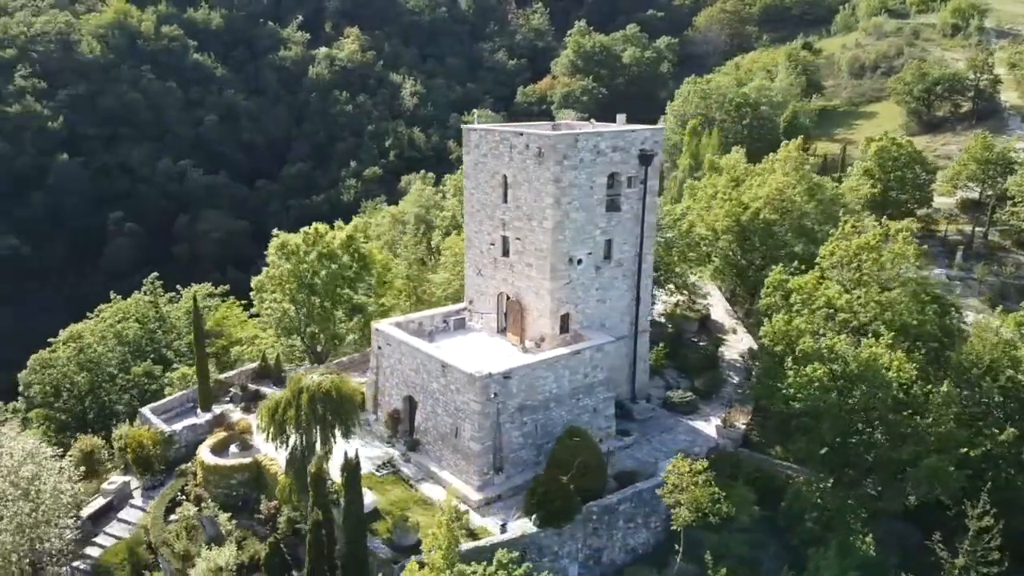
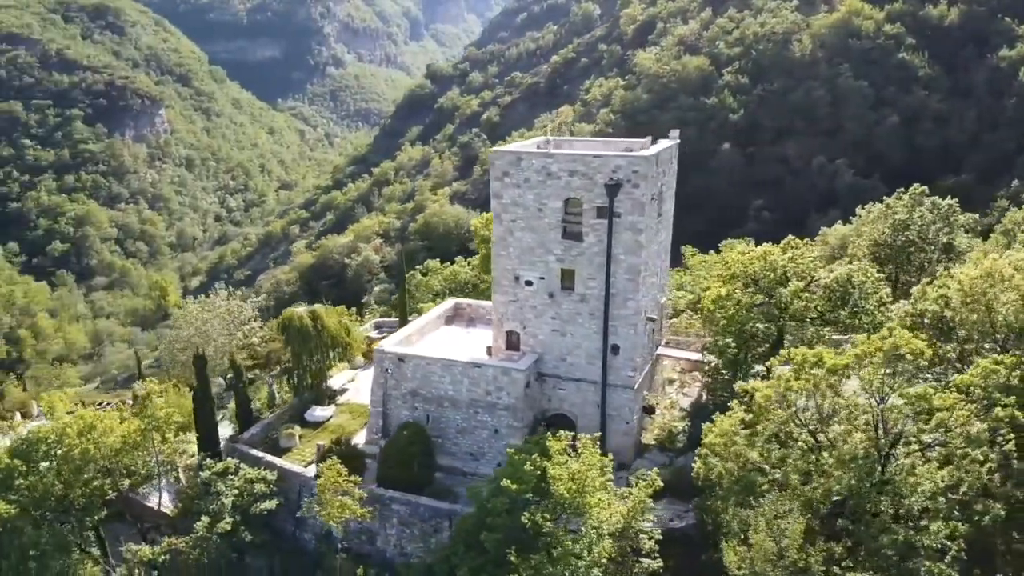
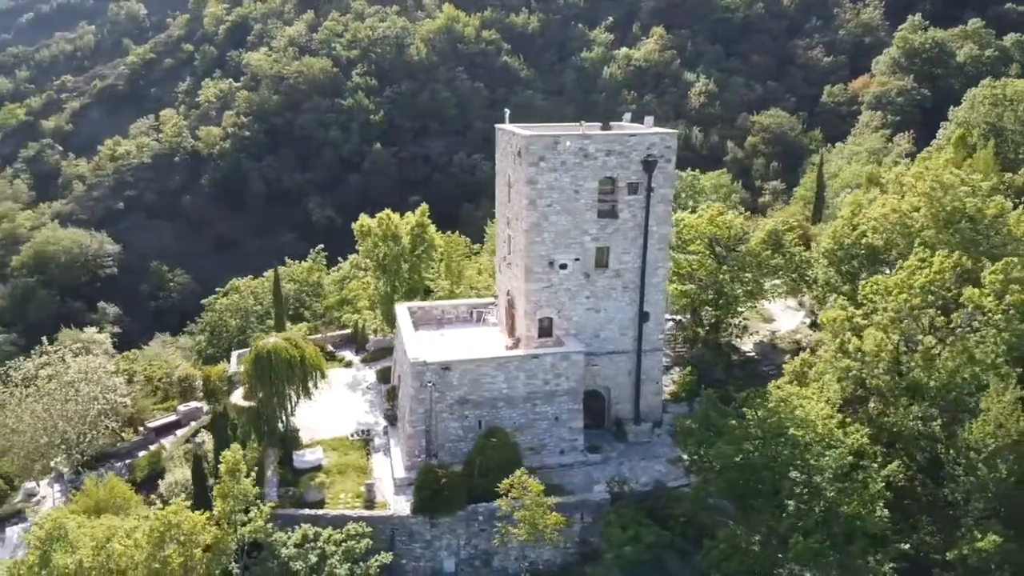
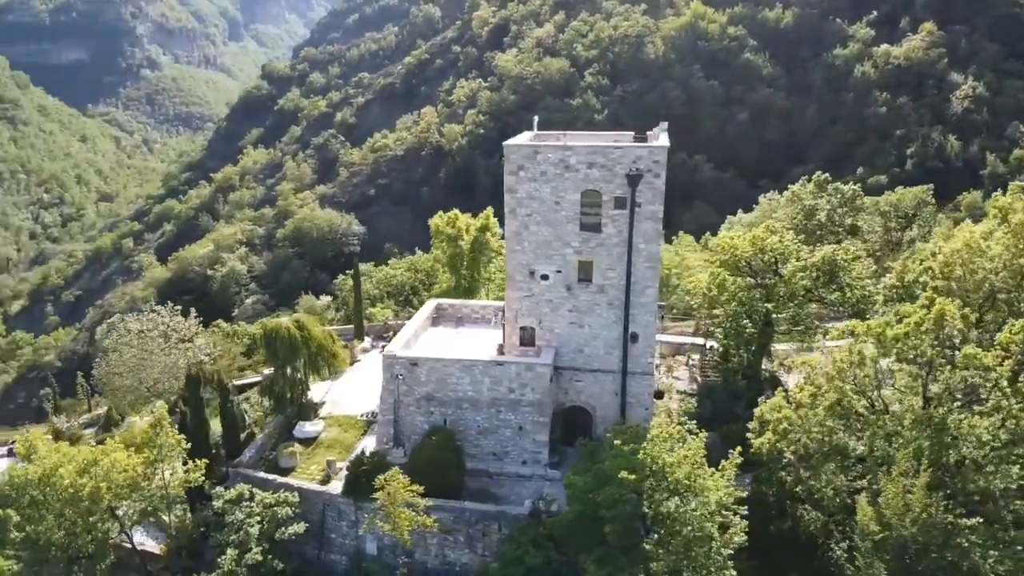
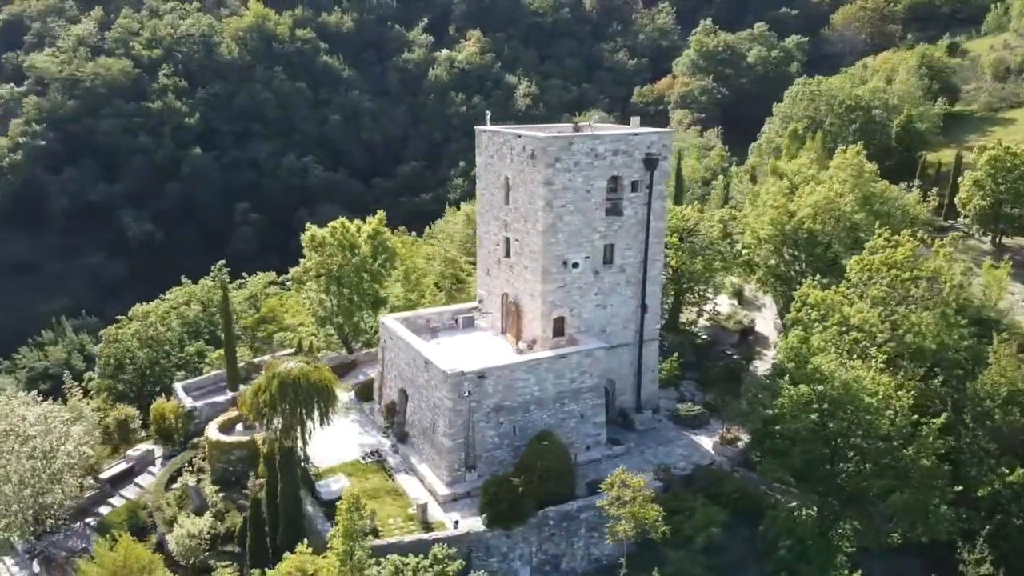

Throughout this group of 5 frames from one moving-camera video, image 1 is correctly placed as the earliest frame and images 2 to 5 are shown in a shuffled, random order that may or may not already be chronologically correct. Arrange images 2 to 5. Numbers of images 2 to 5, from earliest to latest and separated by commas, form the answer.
5, 3, 4, 2
